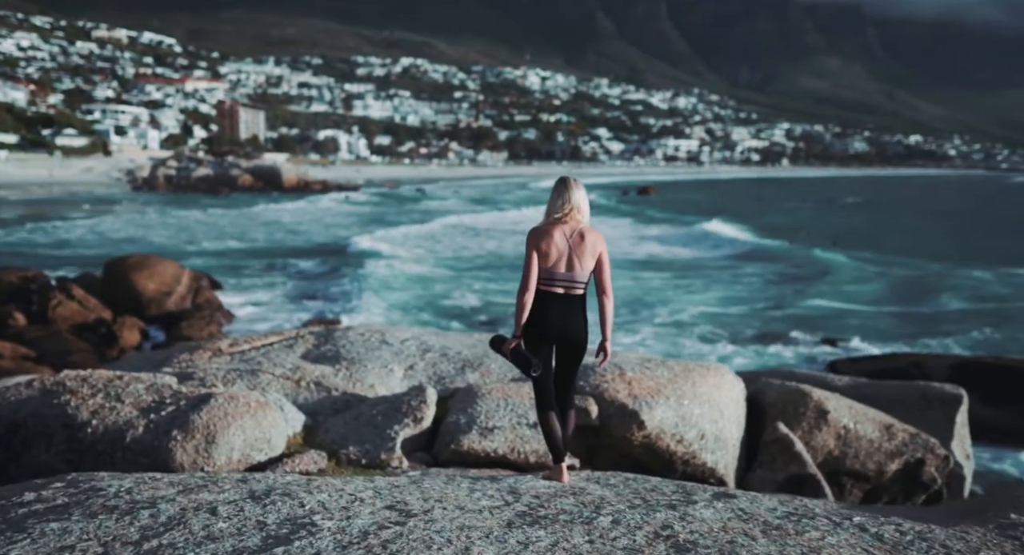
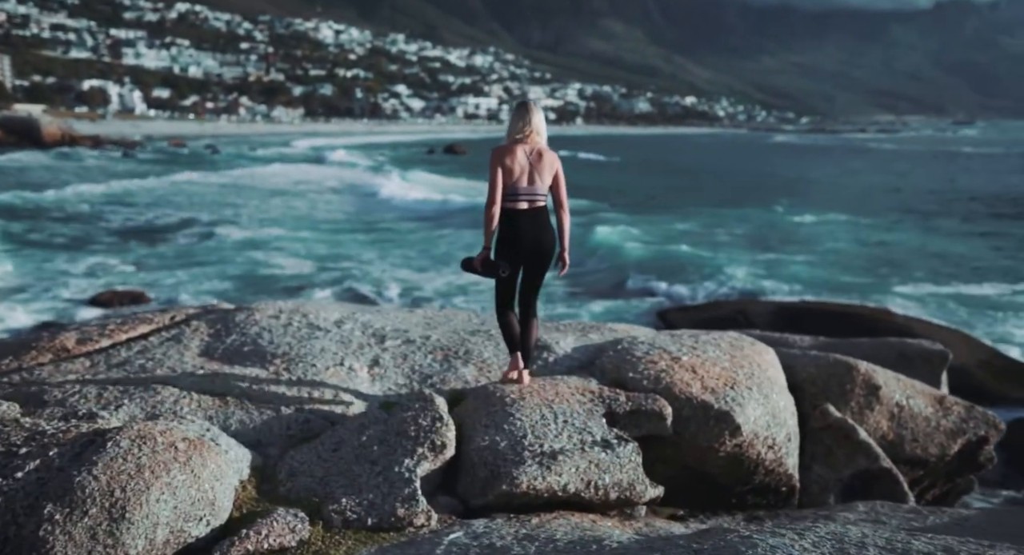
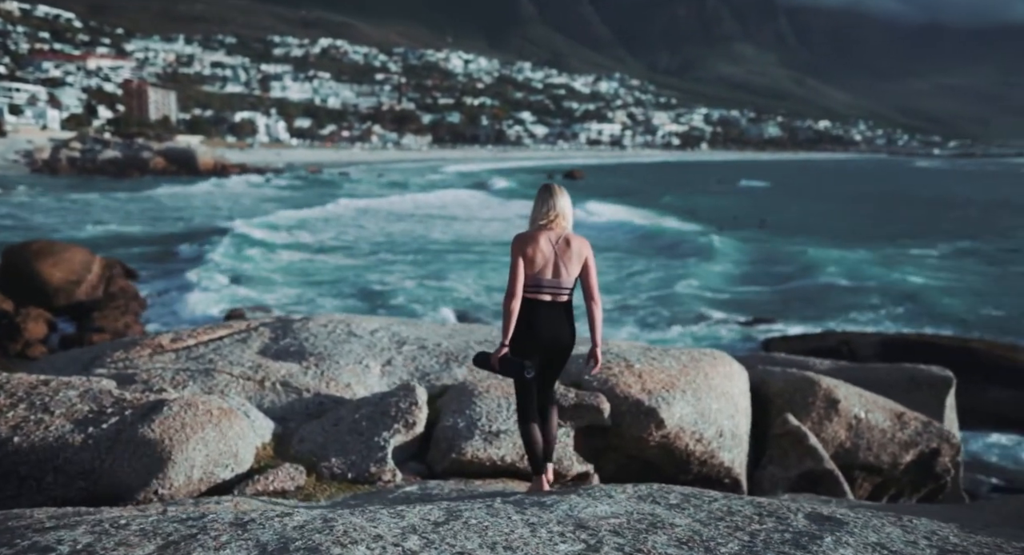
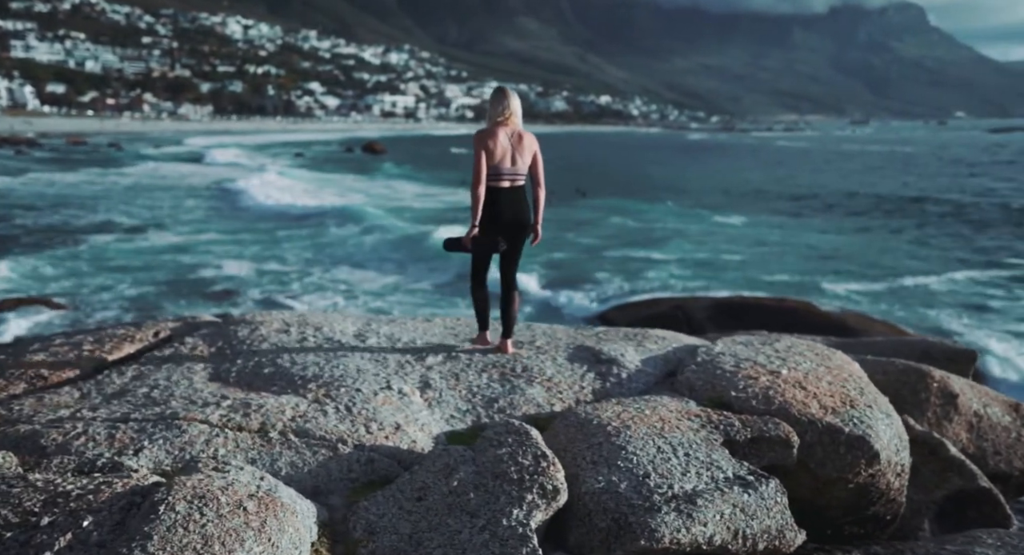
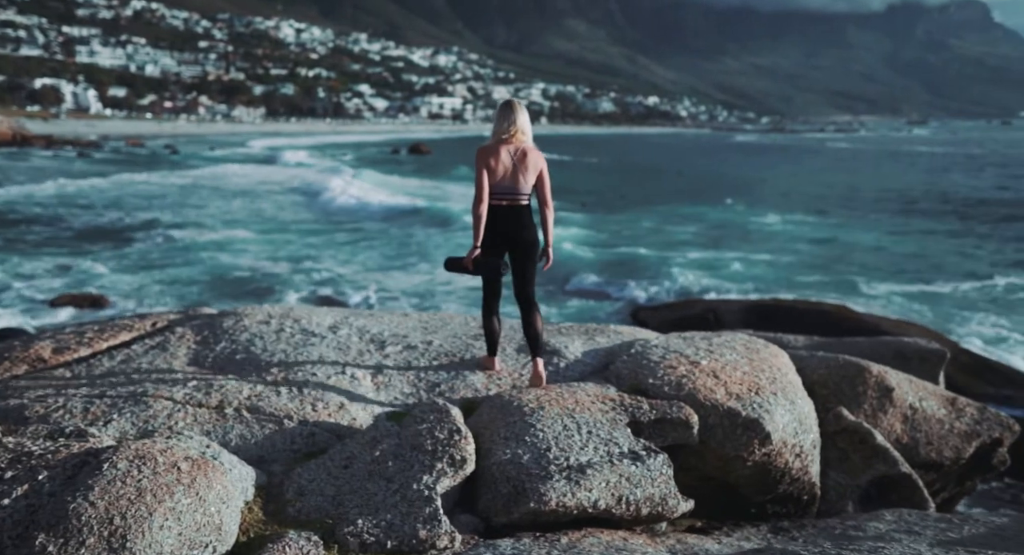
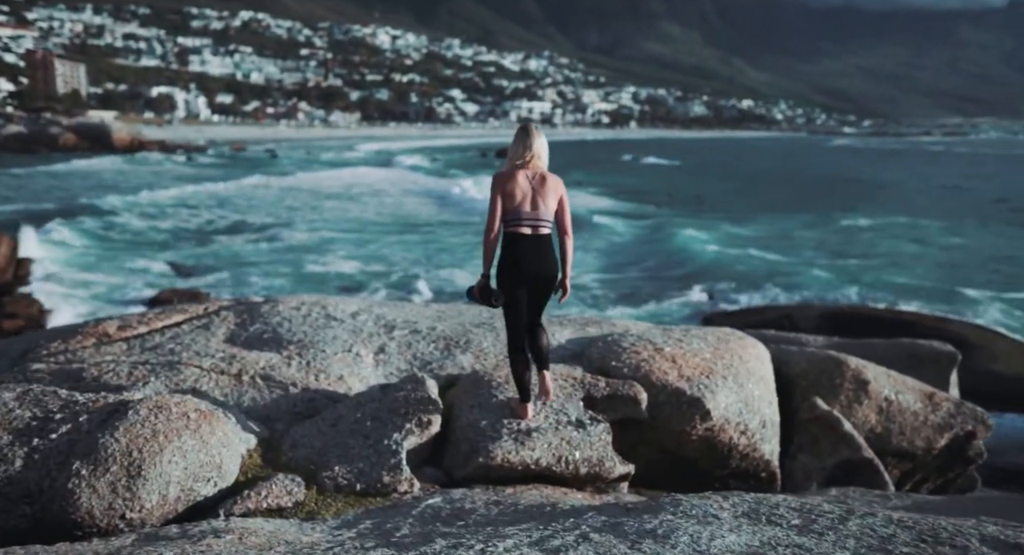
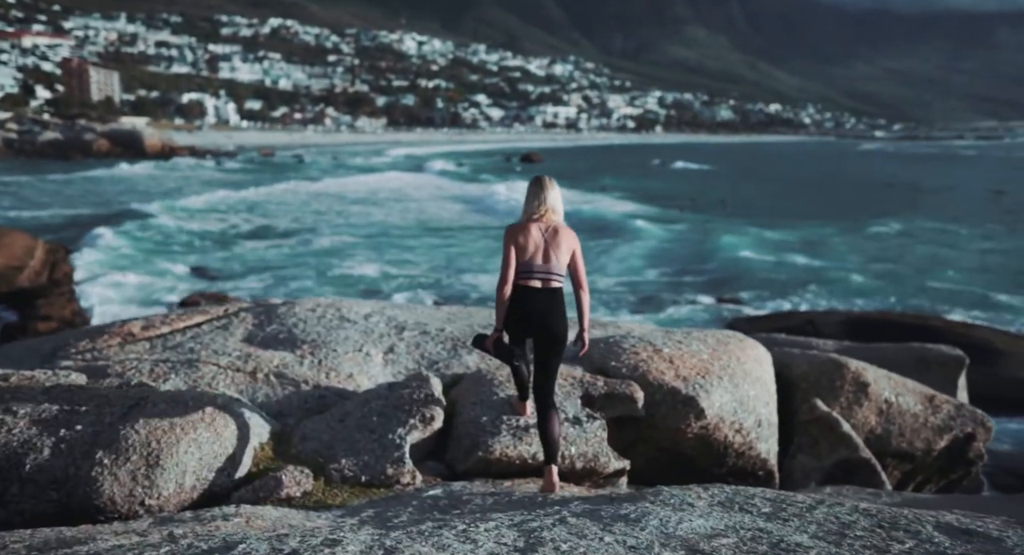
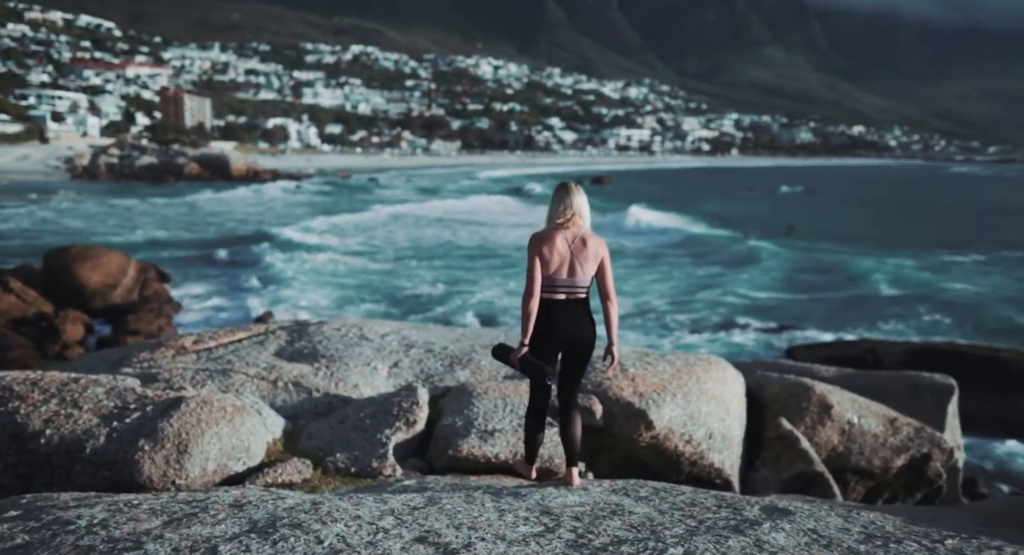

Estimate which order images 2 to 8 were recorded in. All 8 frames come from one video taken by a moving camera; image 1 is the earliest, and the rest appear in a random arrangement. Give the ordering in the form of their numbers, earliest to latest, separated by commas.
8, 3, 7, 6, 2, 5, 4
